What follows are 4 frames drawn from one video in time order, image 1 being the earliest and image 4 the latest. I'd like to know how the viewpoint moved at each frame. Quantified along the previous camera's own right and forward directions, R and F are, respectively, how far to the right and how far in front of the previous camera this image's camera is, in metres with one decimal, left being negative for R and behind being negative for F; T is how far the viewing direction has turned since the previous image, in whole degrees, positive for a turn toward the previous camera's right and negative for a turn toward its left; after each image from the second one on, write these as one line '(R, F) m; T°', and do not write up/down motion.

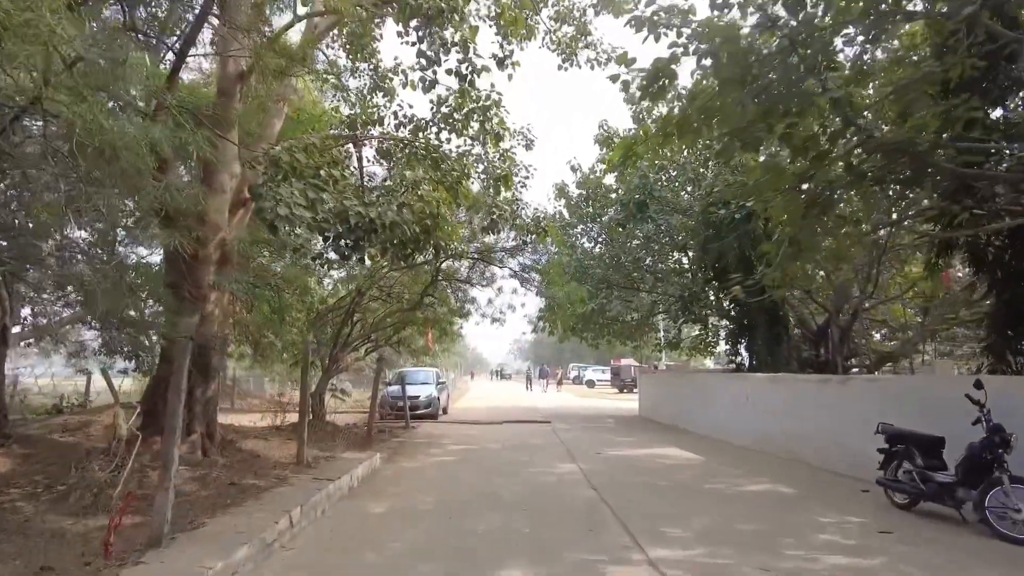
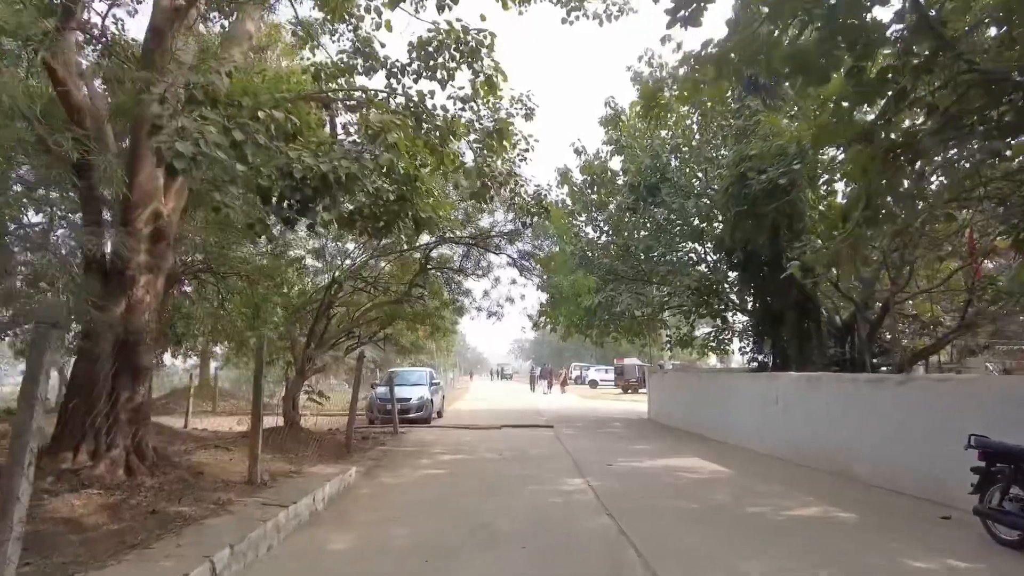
(+0.1, +1.8) m; 0°
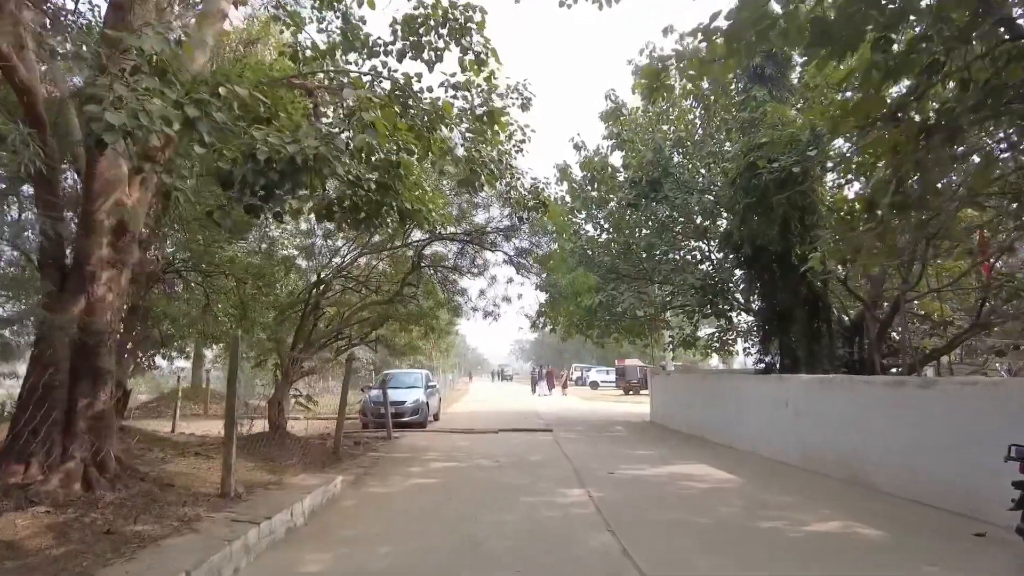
(+0.1, +0.6) m; 0°
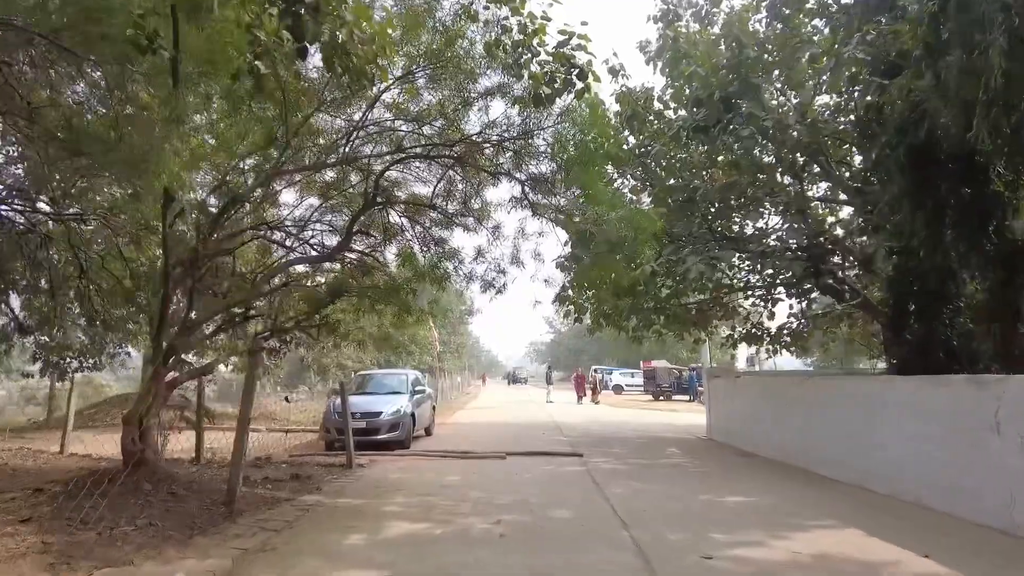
(0.0, +5.1) m; -1°
